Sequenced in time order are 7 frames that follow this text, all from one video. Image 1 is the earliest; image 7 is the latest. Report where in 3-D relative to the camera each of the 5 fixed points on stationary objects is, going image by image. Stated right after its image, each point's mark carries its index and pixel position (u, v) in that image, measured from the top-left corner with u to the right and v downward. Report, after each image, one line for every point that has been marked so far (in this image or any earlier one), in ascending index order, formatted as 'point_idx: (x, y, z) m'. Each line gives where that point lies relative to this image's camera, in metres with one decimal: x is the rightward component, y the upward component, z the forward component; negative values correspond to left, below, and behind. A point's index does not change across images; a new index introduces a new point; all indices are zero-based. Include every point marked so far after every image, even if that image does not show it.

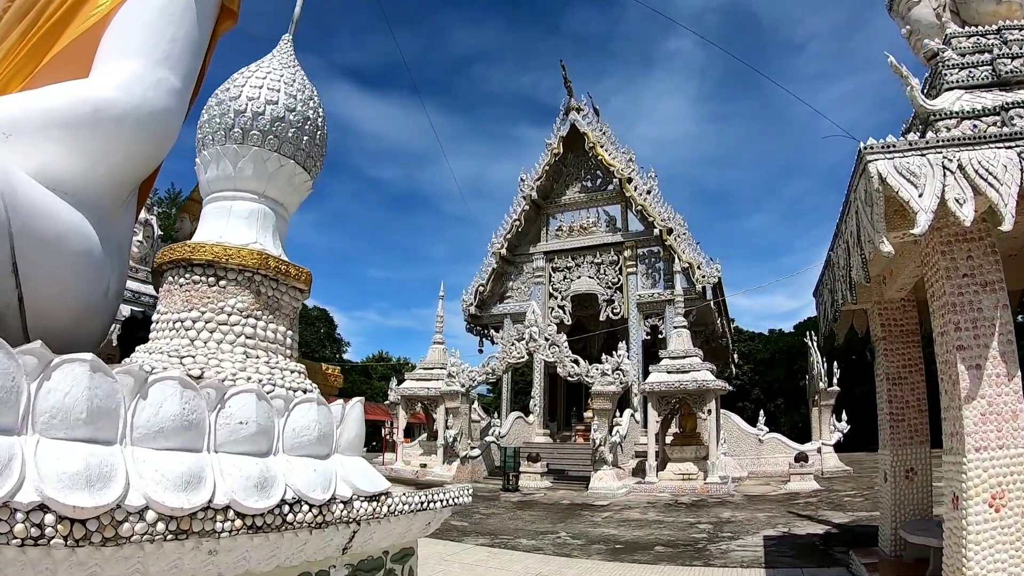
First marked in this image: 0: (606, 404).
0: (+1.7, -2.1, +11.8) m
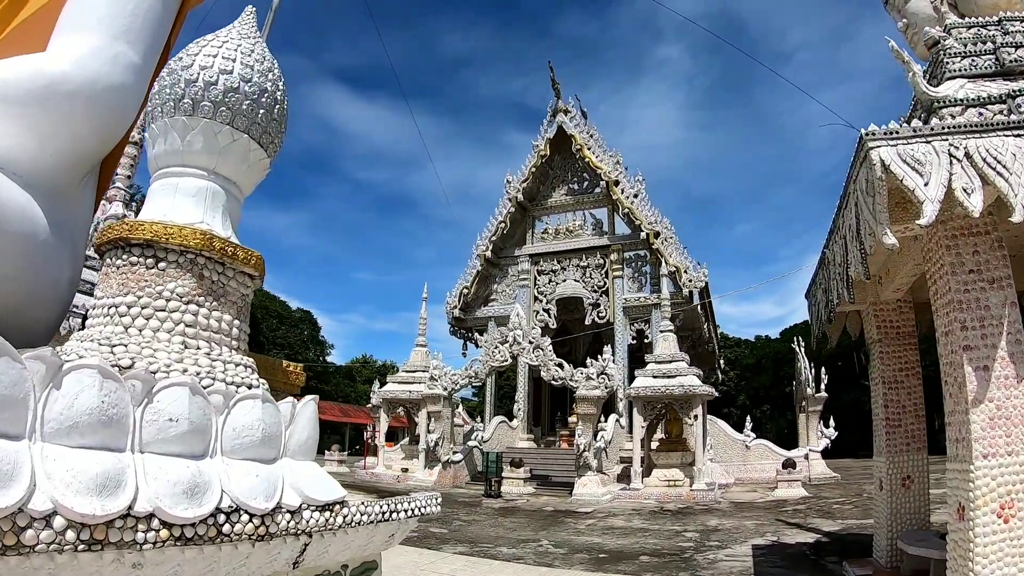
0: (+1.4, -2.2, +11.5) m
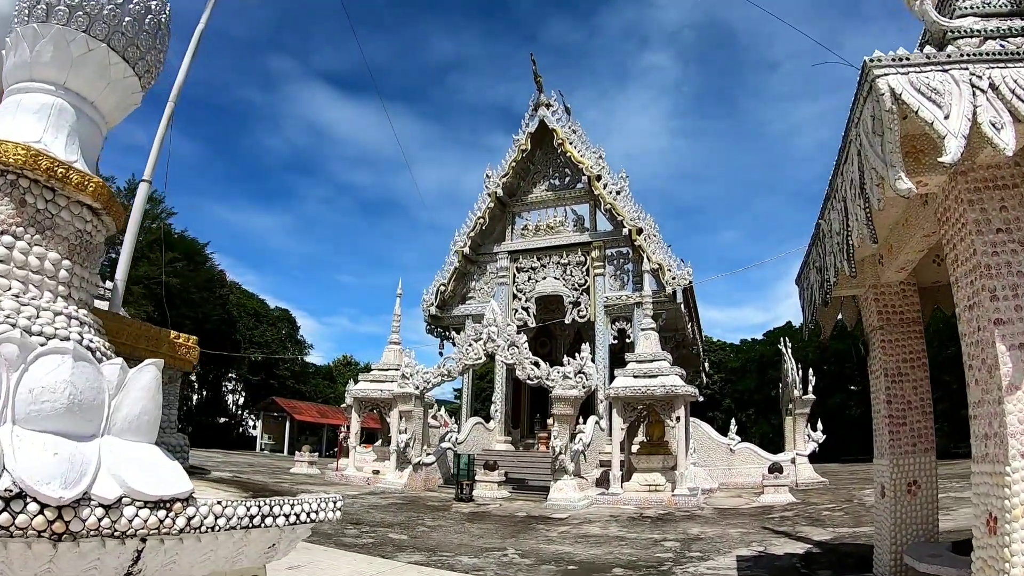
0: (+0.9, -2.1, +11.0) m
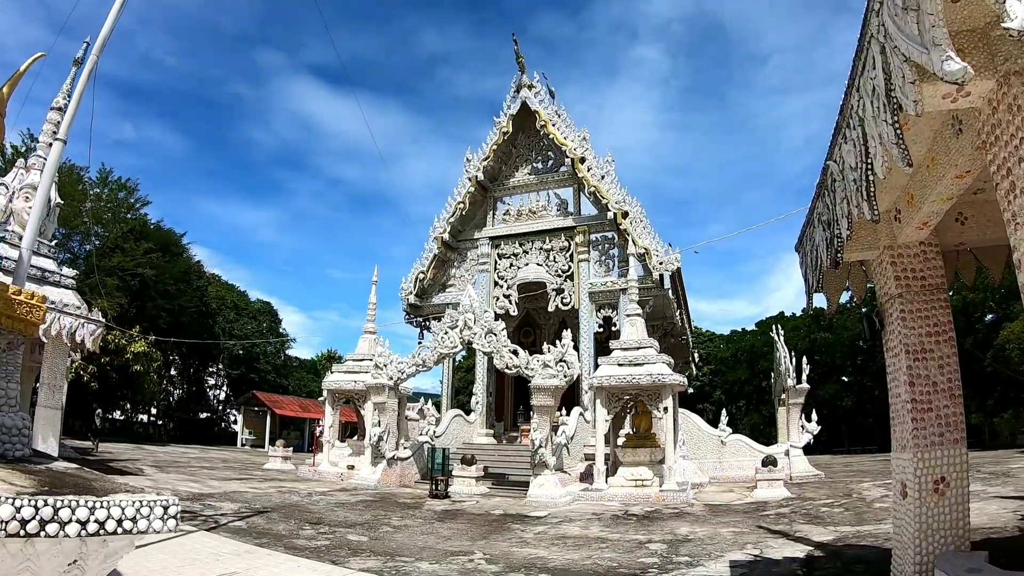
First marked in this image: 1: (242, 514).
0: (+0.6, -1.8, +10.3) m
1: (-3.8, -3.2, +9.1) m
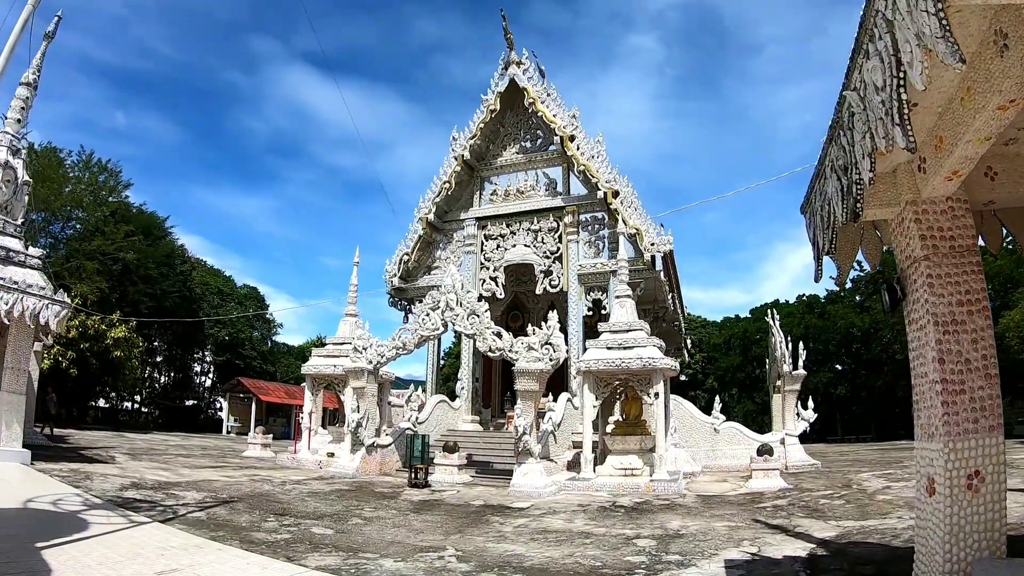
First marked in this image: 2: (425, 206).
0: (+0.3, -1.5, +9.8) m
1: (-4.1, -2.8, +8.5) m
2: (-2.1, +2.0, +15.8) m
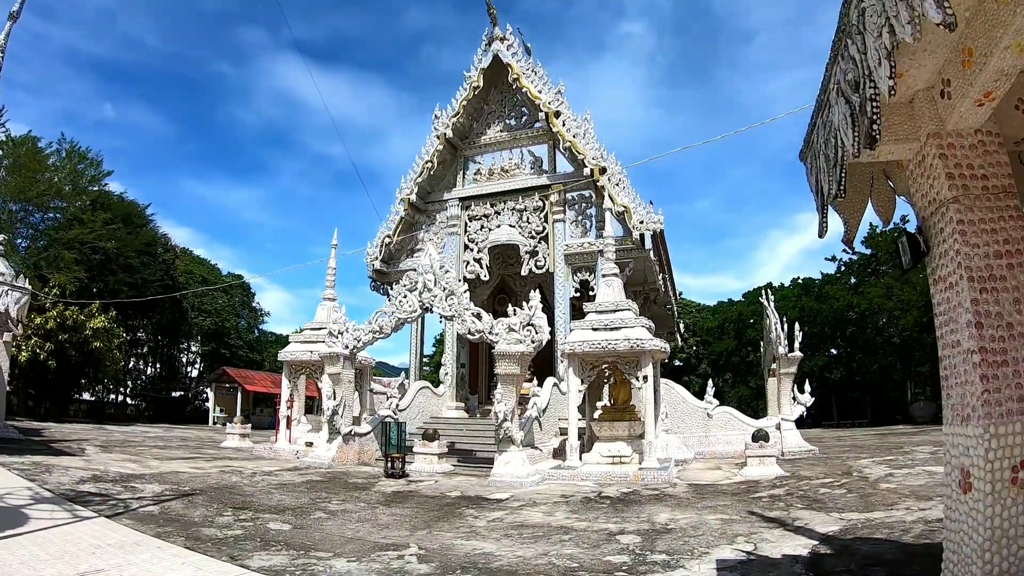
0: (+0.1, -1.2, +9.2) m
1: (-4.3, -2.6, +8.0) m
2: (-2.4, +2.4, +15.1) m
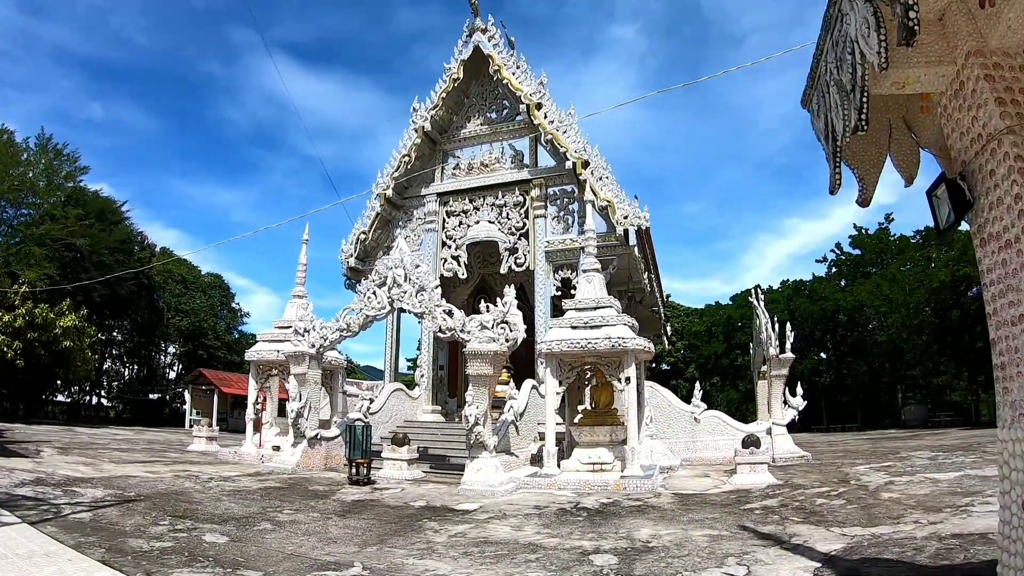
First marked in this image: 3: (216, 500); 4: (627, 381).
0: (-0.3, -1.1, +8.6) m
1: (-4.6, -2.5, +7.3) m
2: (-2.9, +2.5, +14.5) m
3: (-3.5, -2.5, +7.6) m
4: (+1.5, -1.2, +8.4) m
